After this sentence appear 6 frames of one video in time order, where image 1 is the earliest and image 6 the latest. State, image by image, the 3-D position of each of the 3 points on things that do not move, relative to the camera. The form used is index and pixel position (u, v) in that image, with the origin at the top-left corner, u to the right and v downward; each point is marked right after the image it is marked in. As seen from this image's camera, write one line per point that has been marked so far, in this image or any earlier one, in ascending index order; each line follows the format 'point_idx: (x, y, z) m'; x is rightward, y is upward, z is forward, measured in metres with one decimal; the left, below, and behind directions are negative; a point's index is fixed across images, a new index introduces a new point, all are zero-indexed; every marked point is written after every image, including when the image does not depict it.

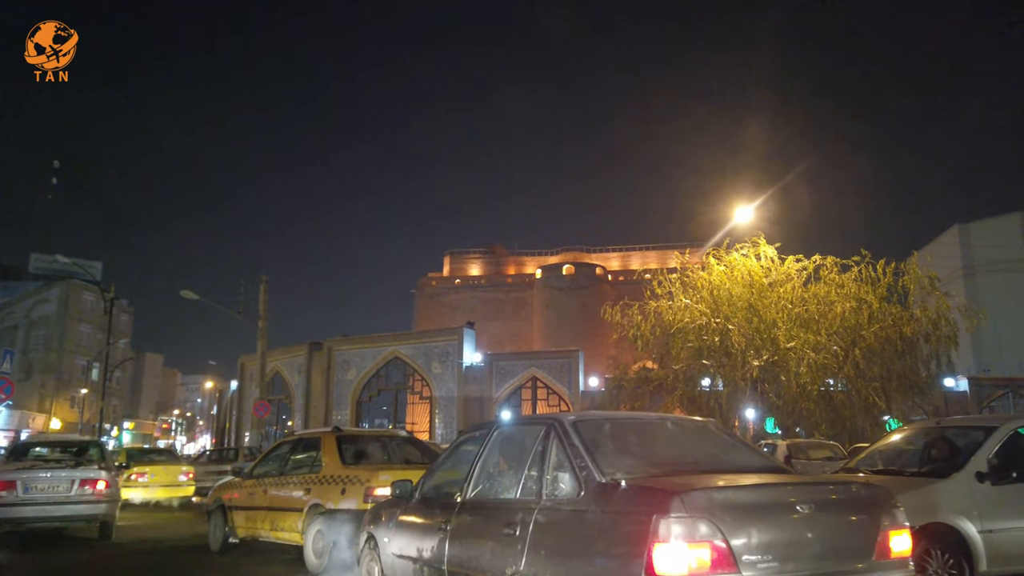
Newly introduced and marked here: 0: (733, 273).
0: (+3.8, +0.3, +14.1) m
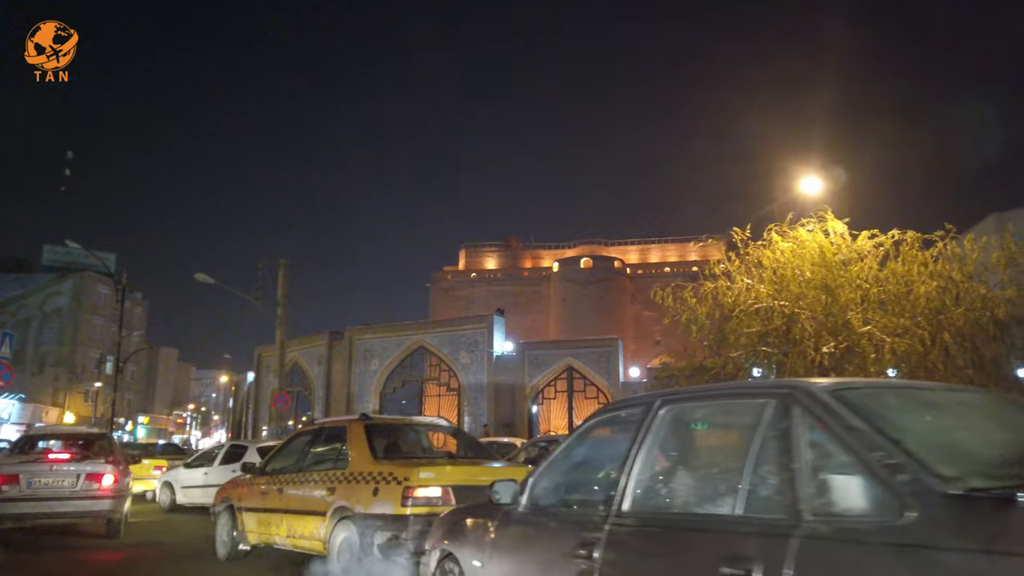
0: (+4.5, +0.6, +12.8) m
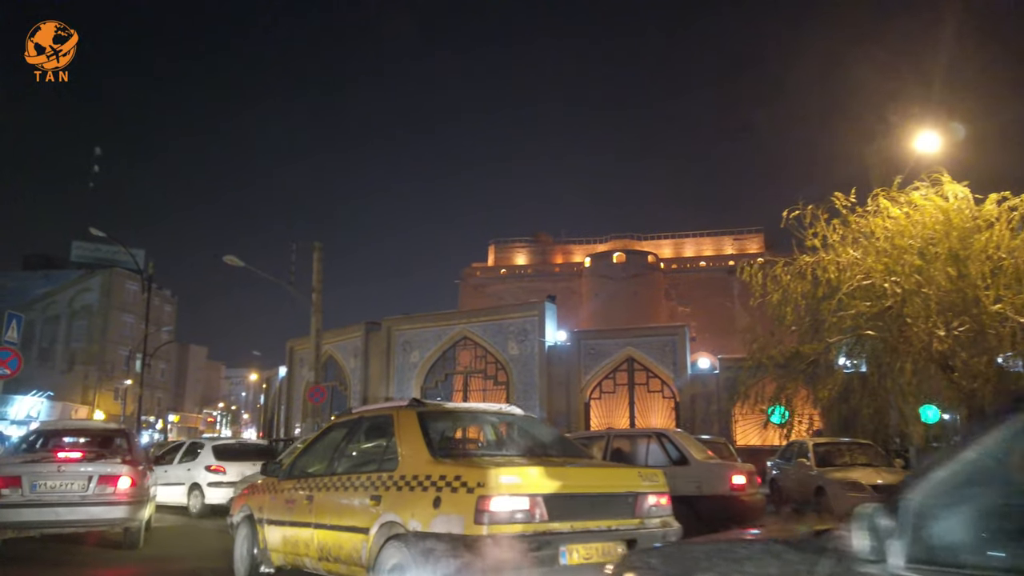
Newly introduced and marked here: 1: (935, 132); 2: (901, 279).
0: (+5.5, +1.0, +11.1) m
1: (+5.8, +2.1, +11.2) m
2: (+5.1, +0.1, +10.7) m
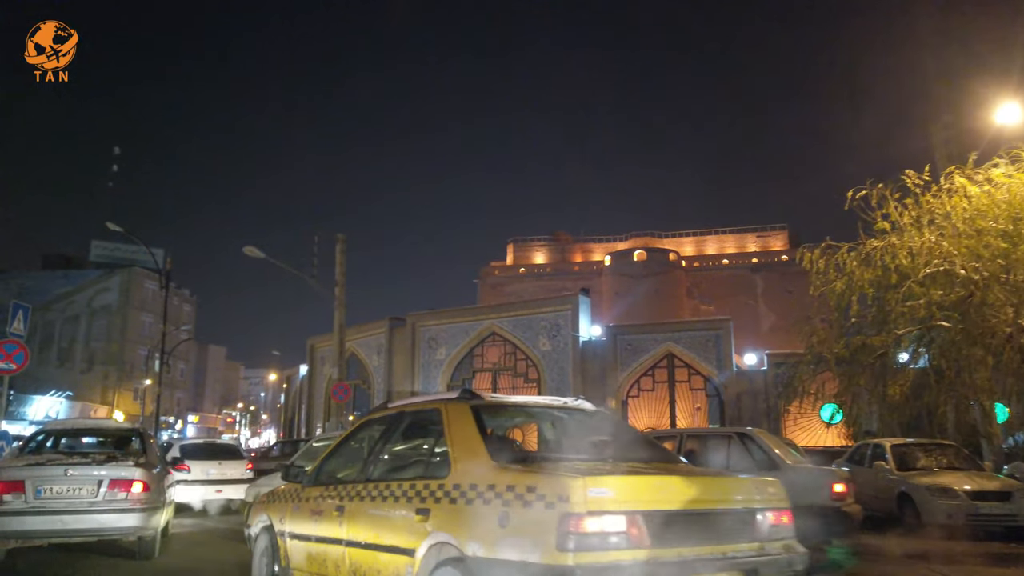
0: (+6.0, +1.1, +10.1) m
1: (+6.3, +2.3, +10.2) m
2: (+5.6, +0.3, +9.7) m
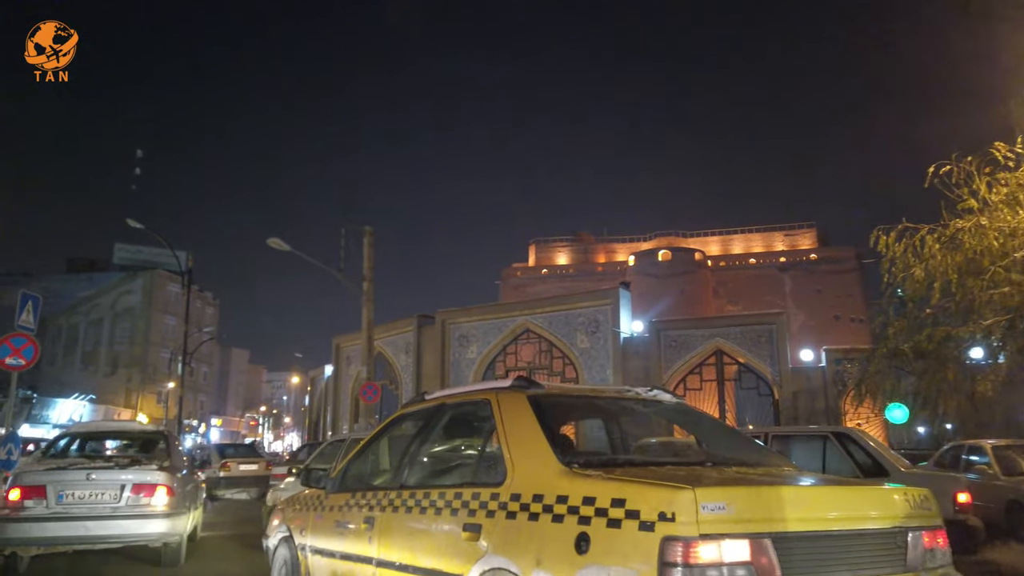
0: (+6.6, +1.3, +9.0) m
1: (+6.9, +2.5, +9.2) m
2: (+6.2, +0.5, +8.7) m
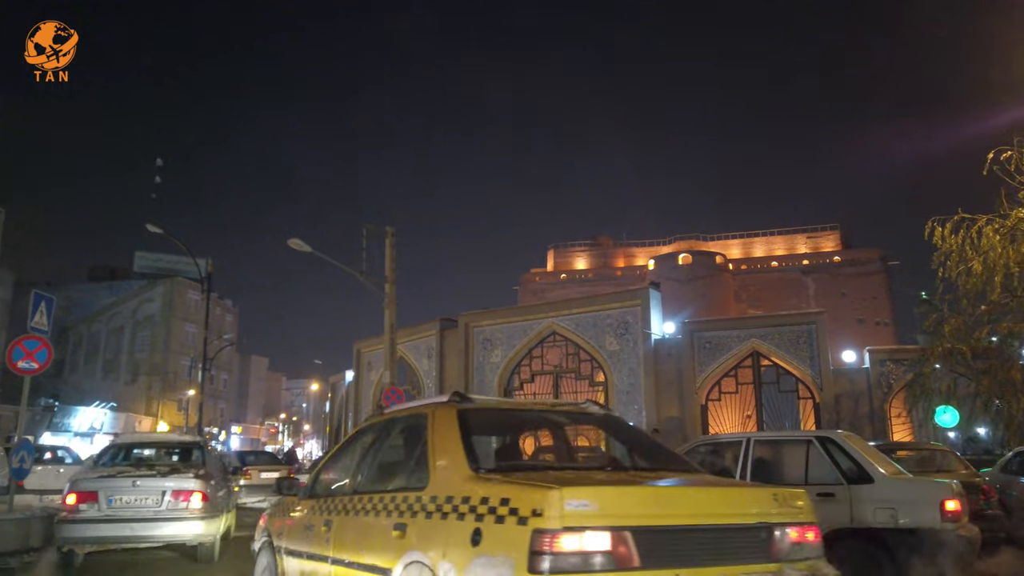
0: (+6.9, +1.4, +8.4) m
1: (+7.2, +2.6, +8.6) m
2: (+6.5, +0.6, +8.1) m
